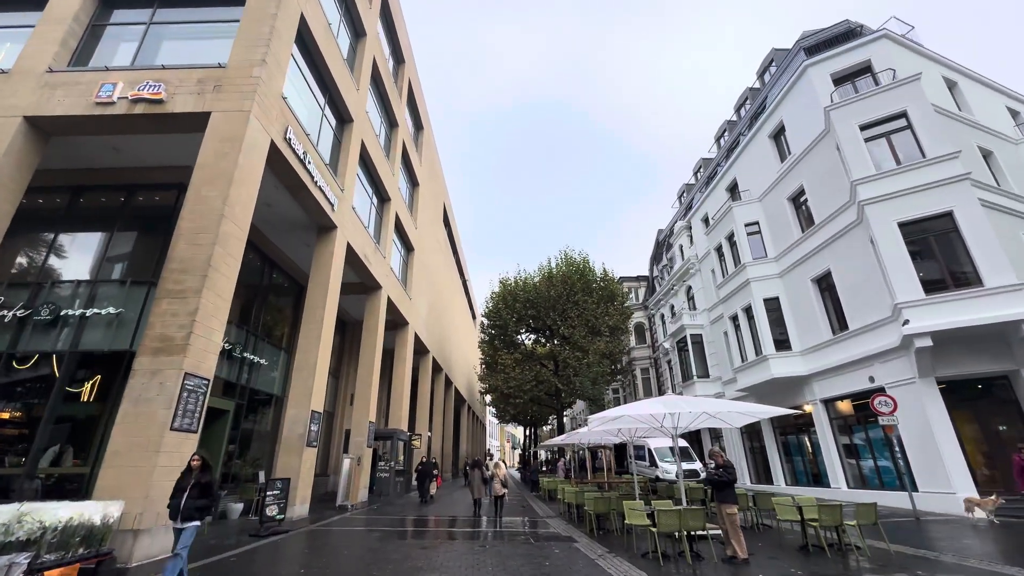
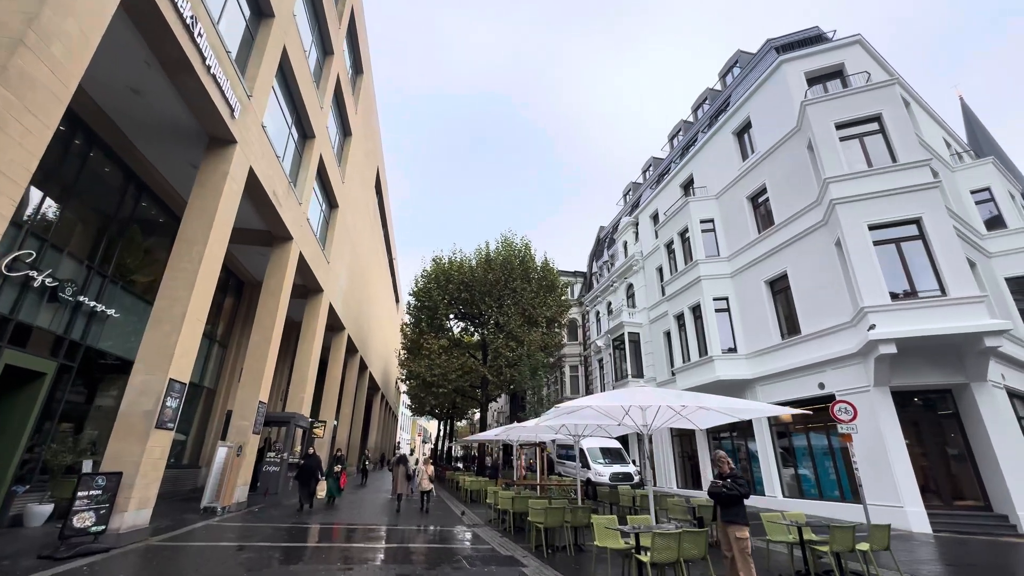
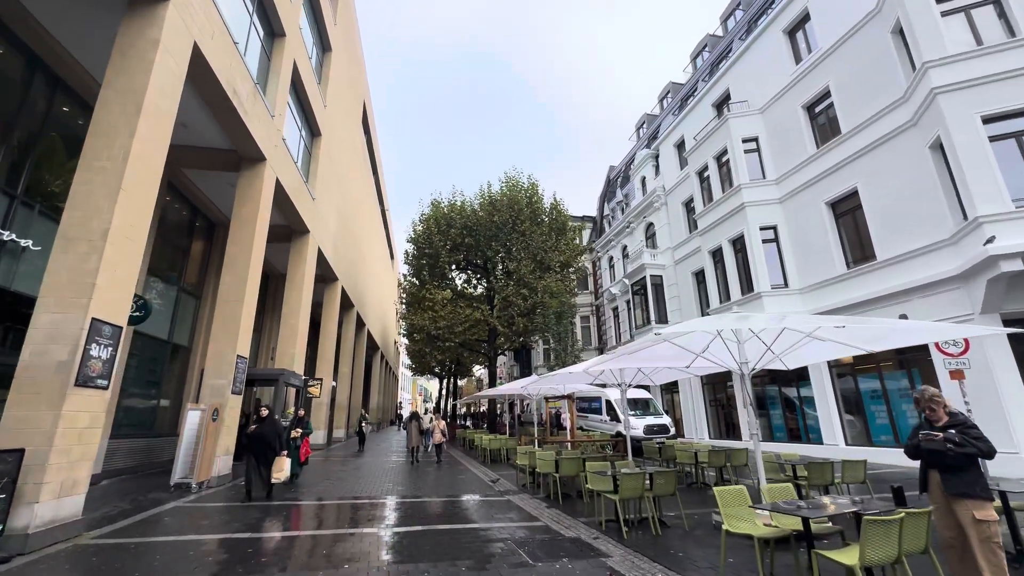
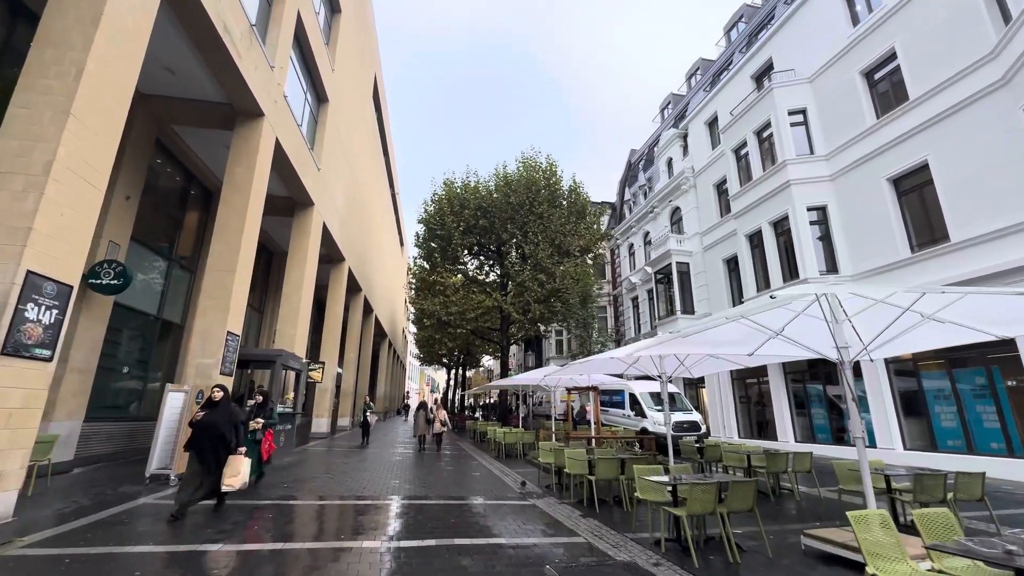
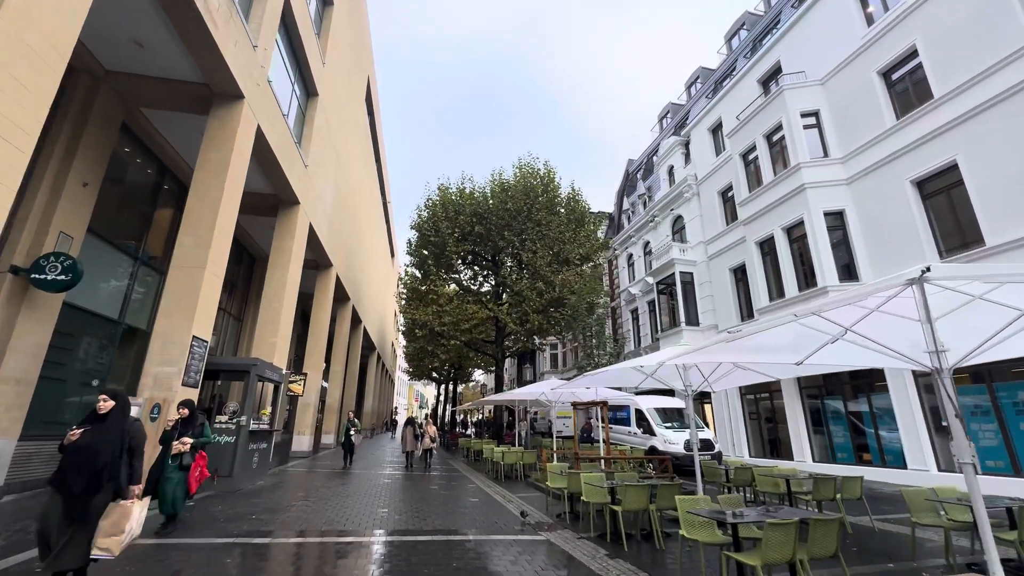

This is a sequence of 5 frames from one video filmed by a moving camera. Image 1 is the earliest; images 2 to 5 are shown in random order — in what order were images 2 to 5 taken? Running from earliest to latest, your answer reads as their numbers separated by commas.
2, 3, 4, 5
